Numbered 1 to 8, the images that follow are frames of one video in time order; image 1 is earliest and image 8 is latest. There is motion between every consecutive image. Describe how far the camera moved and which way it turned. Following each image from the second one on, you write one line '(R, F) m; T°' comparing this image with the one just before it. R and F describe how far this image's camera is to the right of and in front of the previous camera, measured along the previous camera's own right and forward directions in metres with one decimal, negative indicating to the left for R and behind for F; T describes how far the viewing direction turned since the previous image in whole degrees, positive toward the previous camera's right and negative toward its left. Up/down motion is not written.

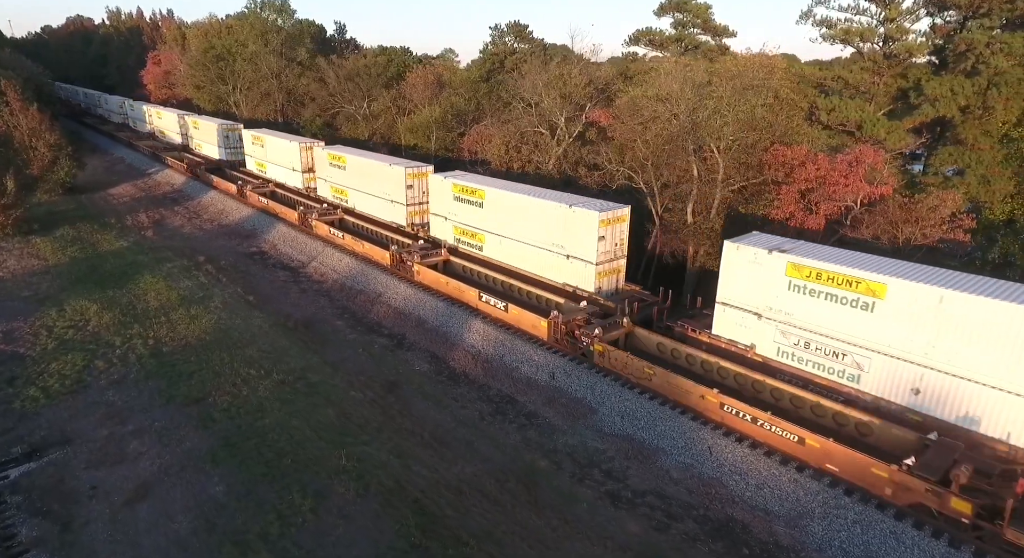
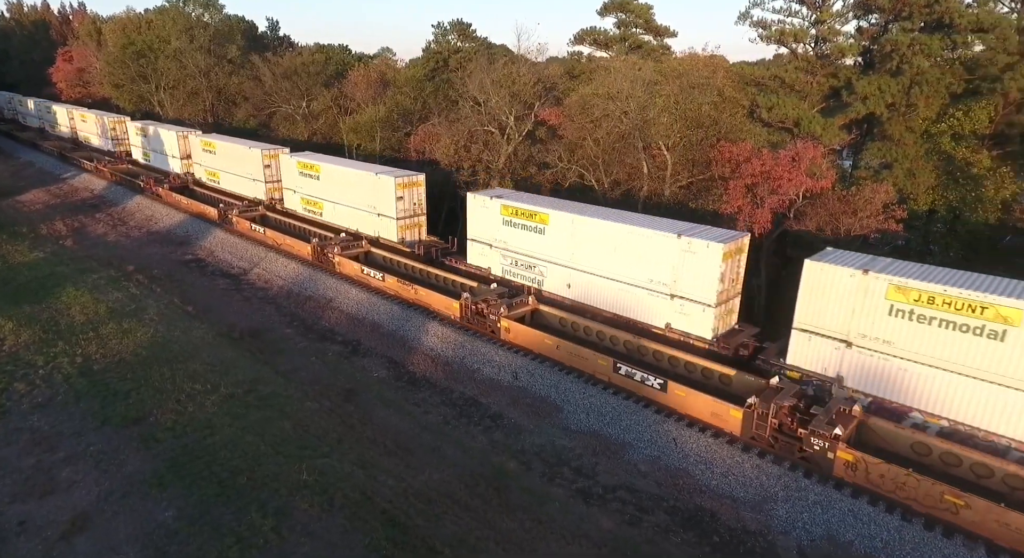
(-0.4, 0.0) m; +5°
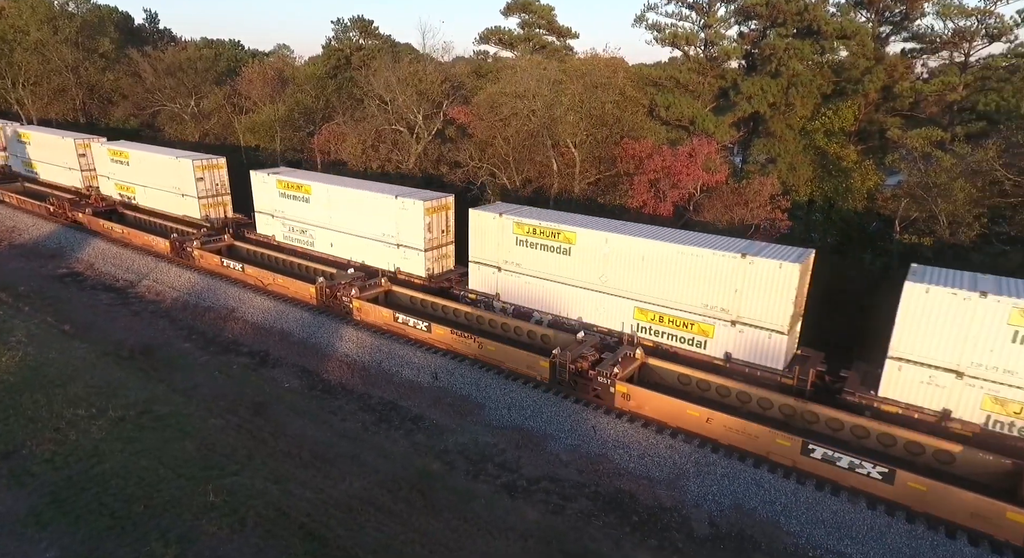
(-0.2, 0.0) m; +9°
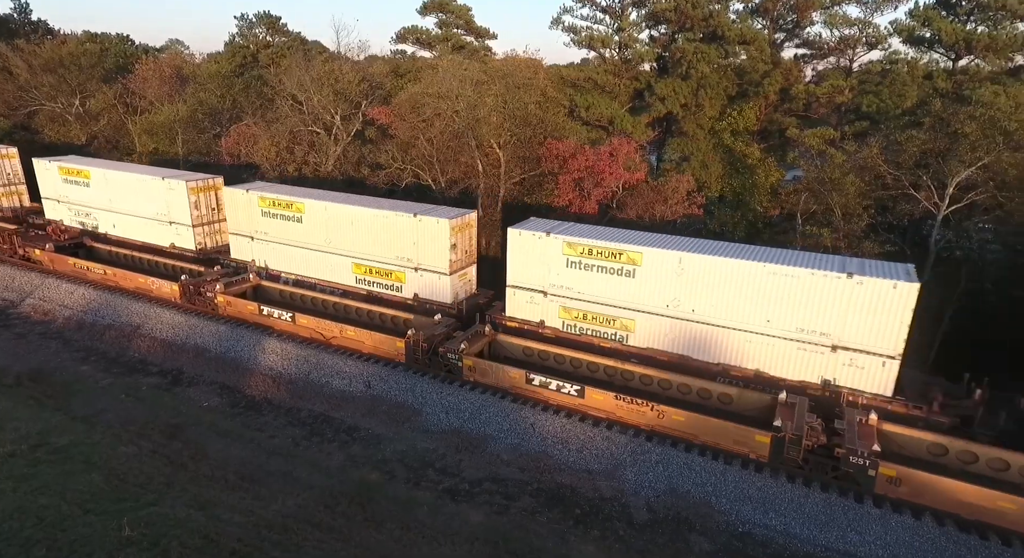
(-0.4, 0.0) m; +8°
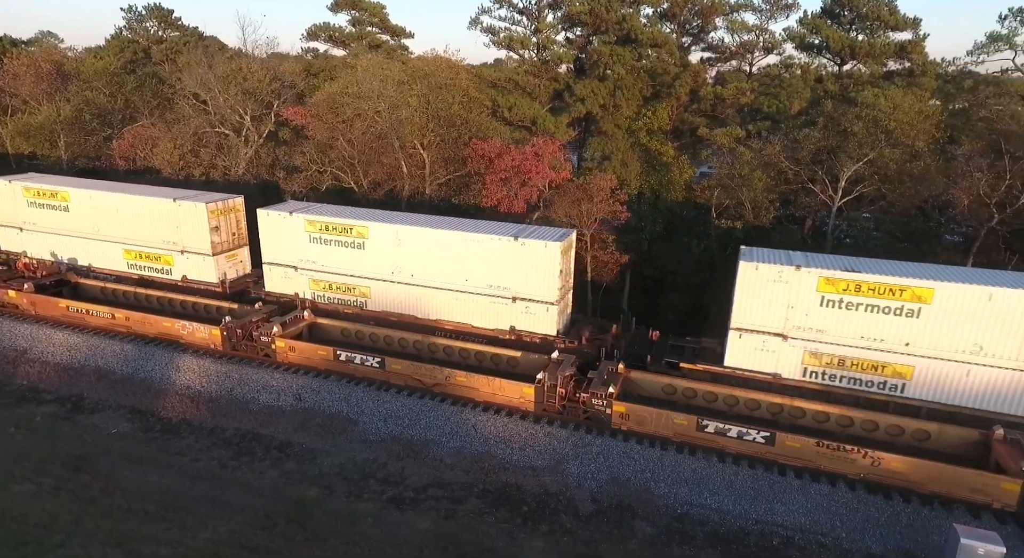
(-0.5, +0.1) m; +8°
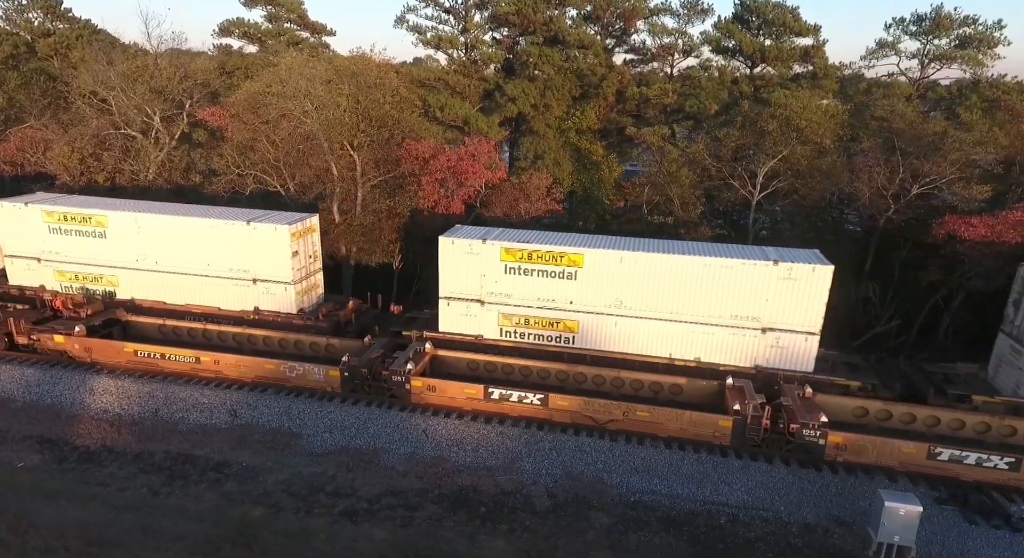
(-0.6, +0.1) m; +8°
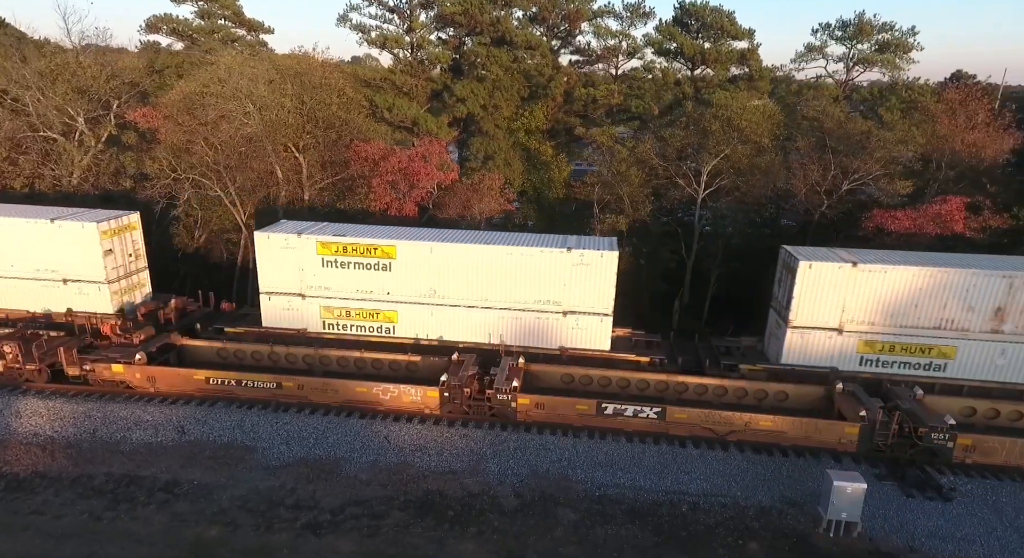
(-0.4, 0.0) m; +6°
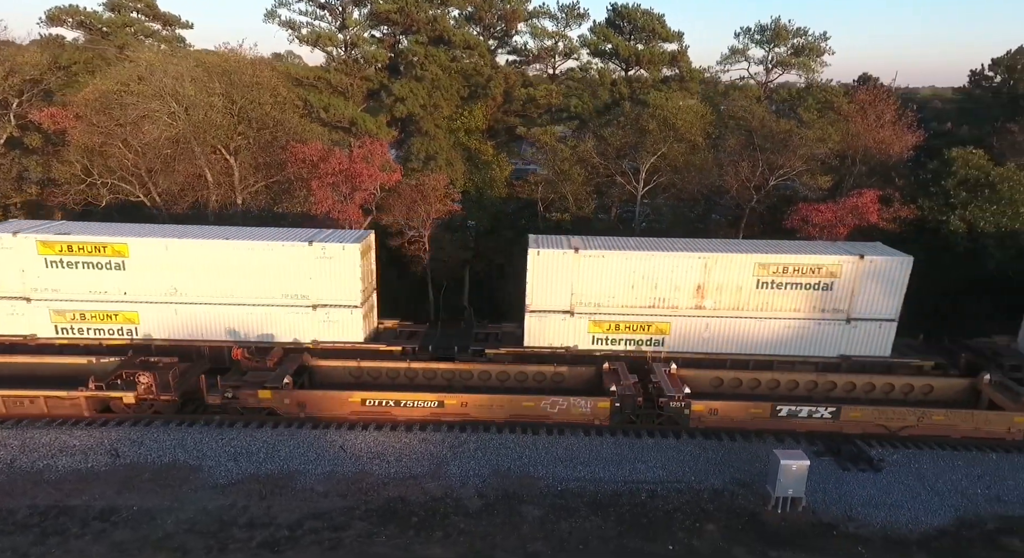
(-0.6, +0.1) m; +7°
